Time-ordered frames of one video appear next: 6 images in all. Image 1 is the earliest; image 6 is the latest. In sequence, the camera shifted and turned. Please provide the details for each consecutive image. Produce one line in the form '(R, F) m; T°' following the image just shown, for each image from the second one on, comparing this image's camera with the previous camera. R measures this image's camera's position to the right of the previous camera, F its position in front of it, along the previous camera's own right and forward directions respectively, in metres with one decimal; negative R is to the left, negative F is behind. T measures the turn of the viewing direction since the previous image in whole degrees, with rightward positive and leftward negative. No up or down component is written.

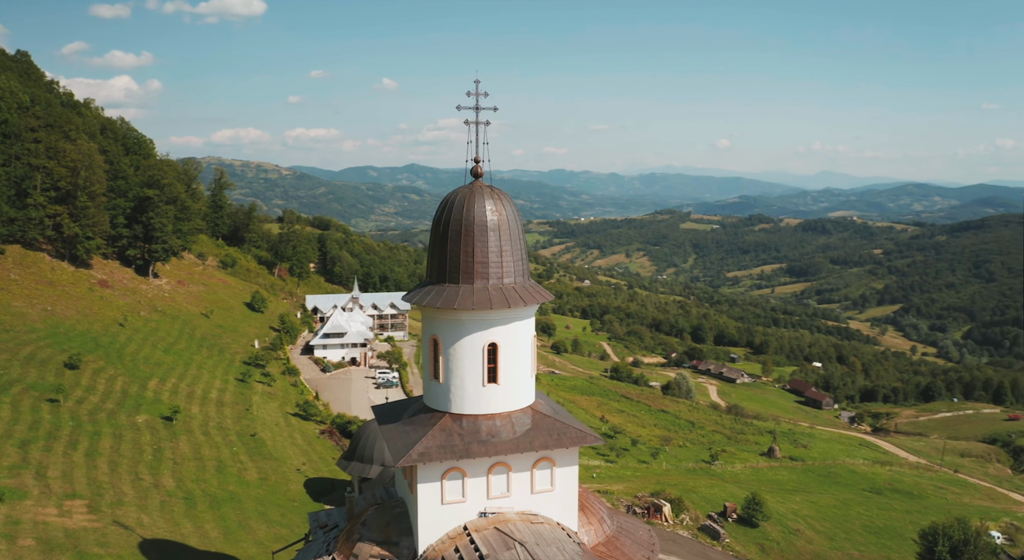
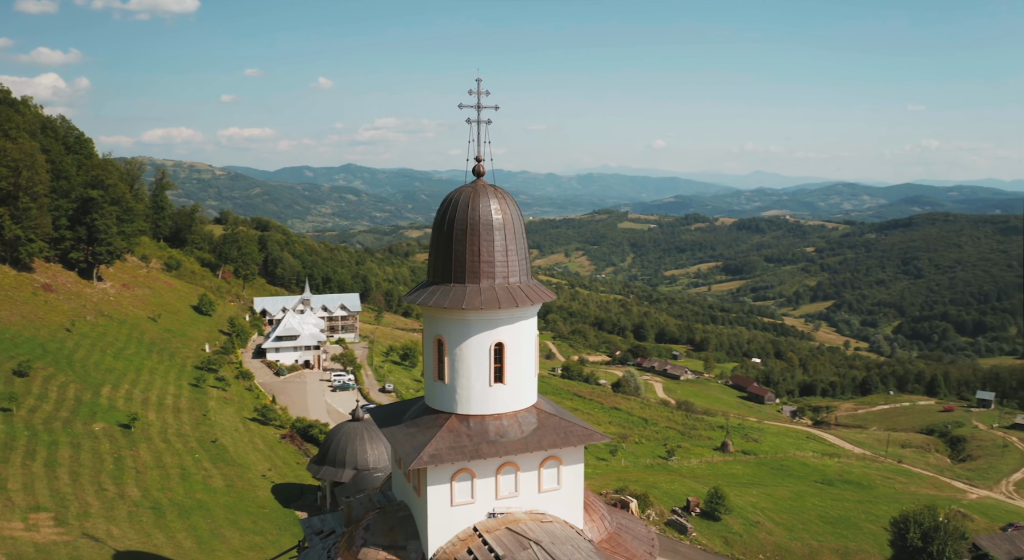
(-0.9, +0.1) m; +4°
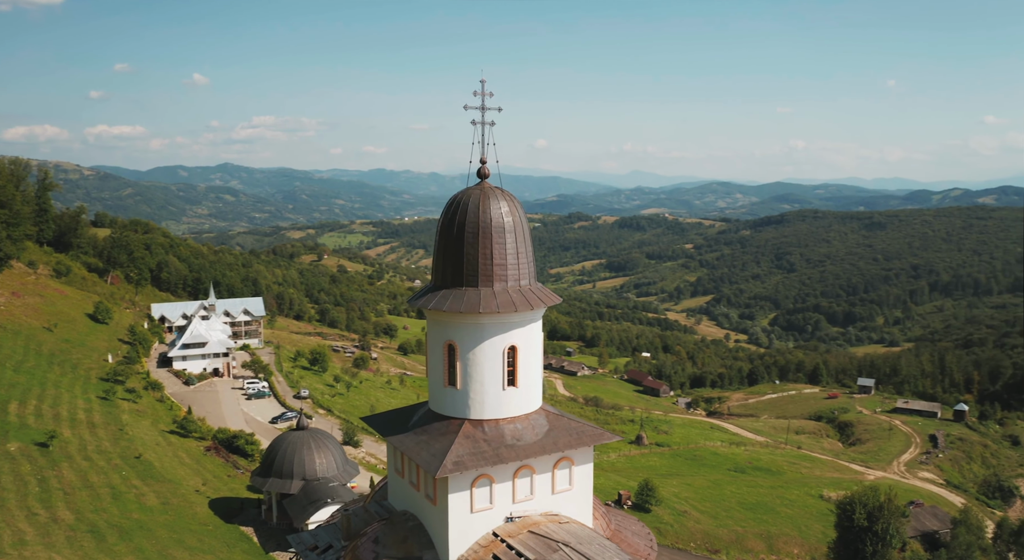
(-1.6, +0.2) m; +7°
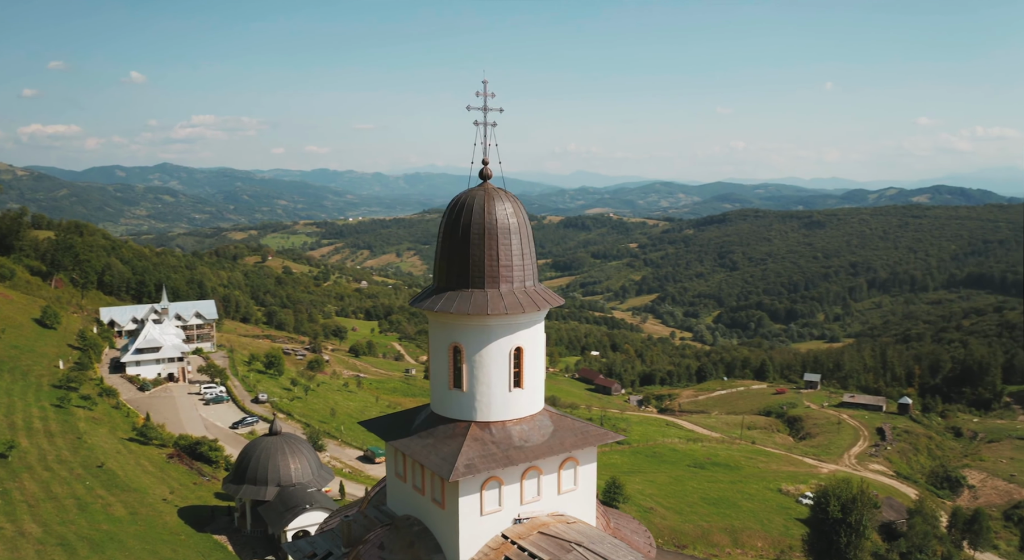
(-0.8, 0.0) m; +3°
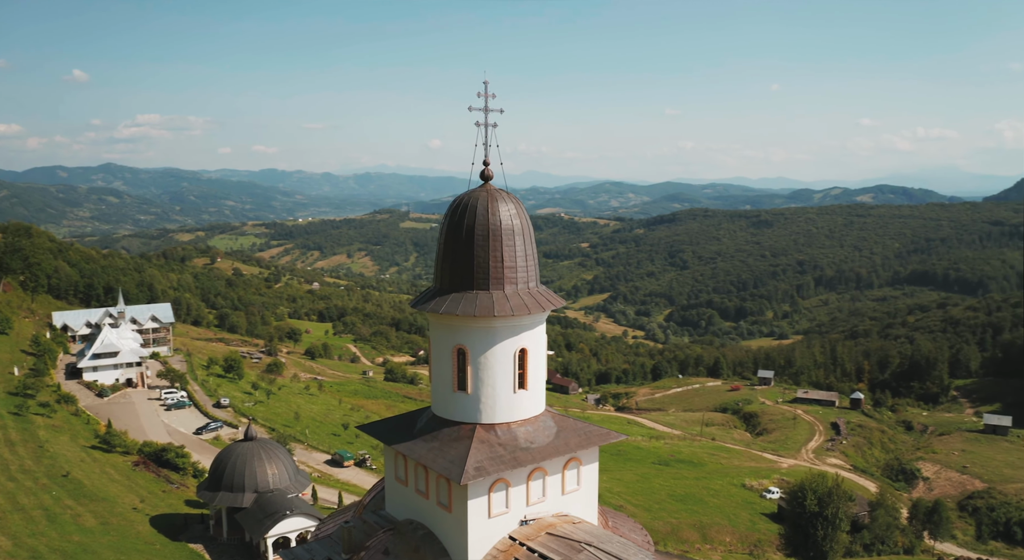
(-0.7, 0.0) m; +3°
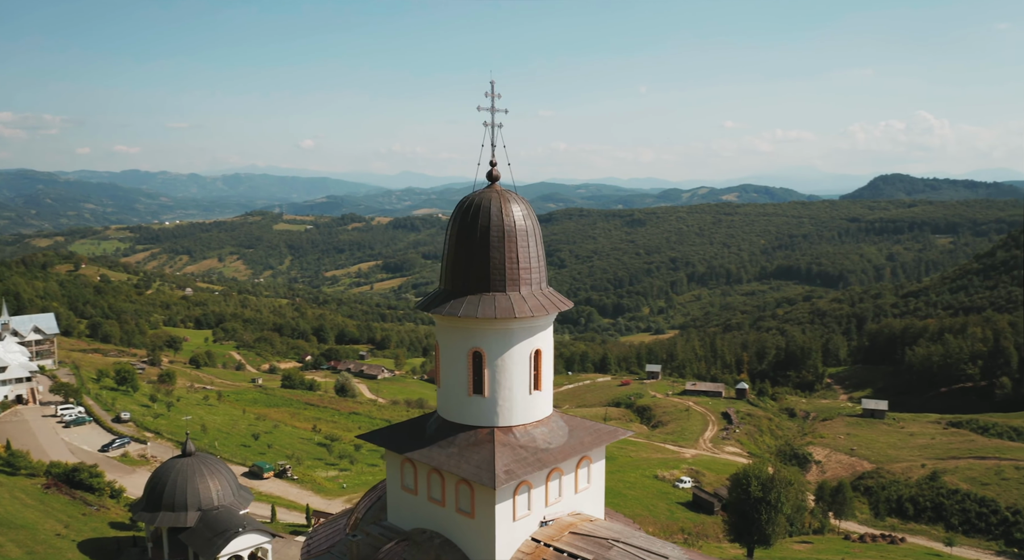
(-1.7, +0.1) m; +7°
